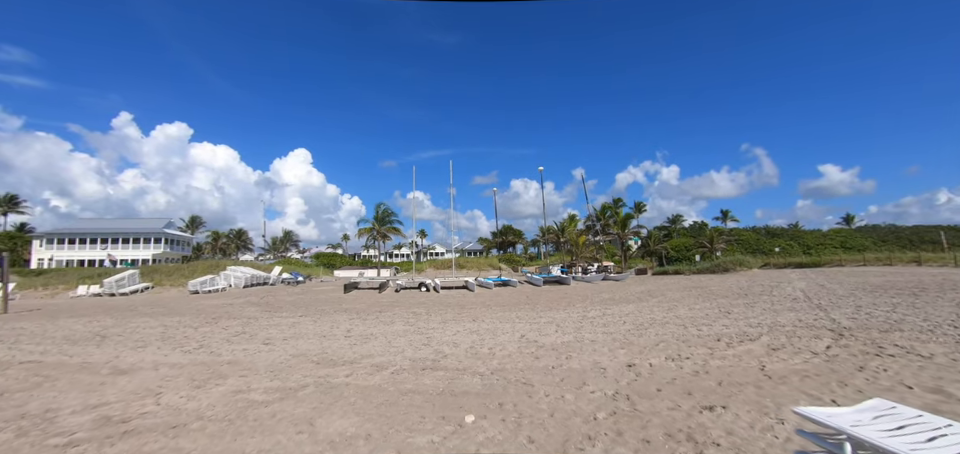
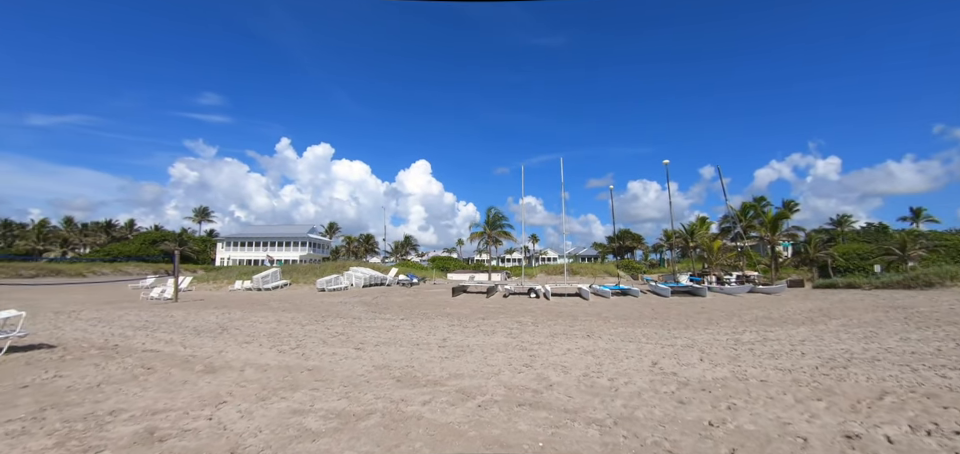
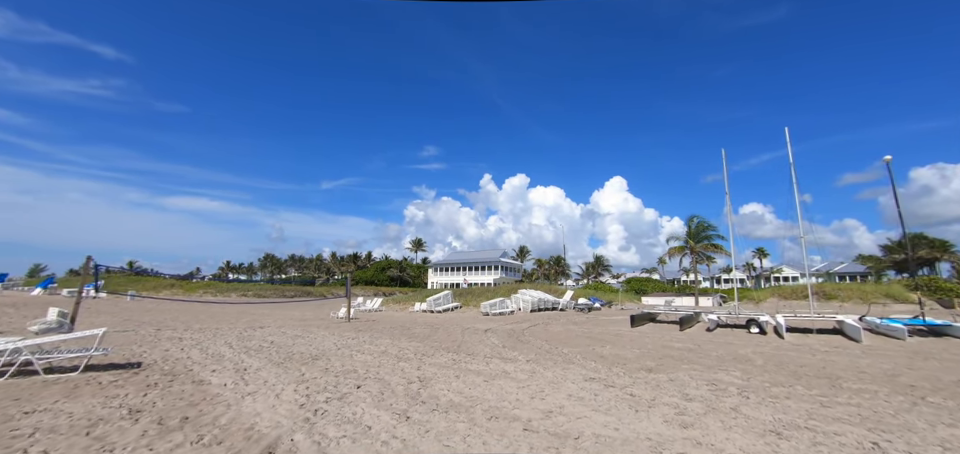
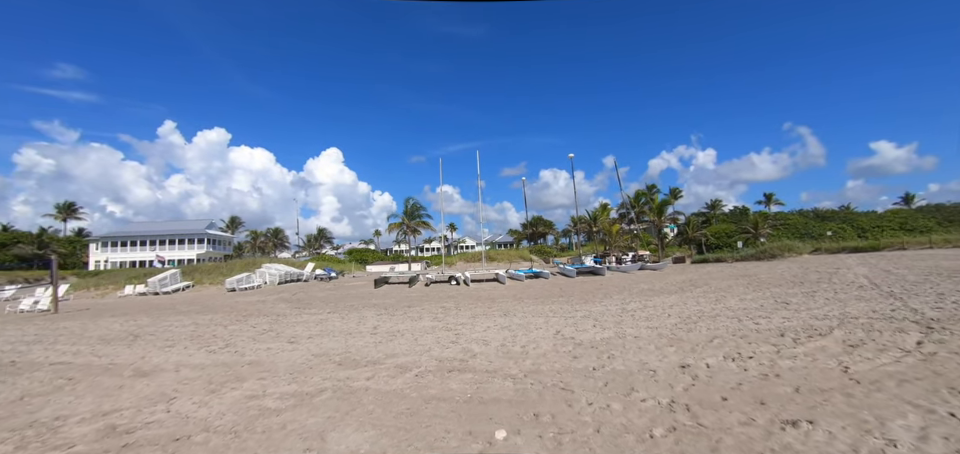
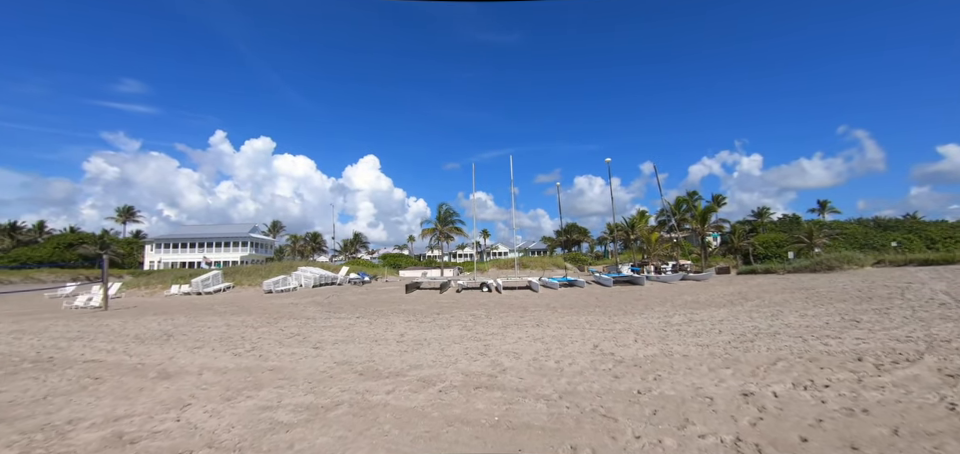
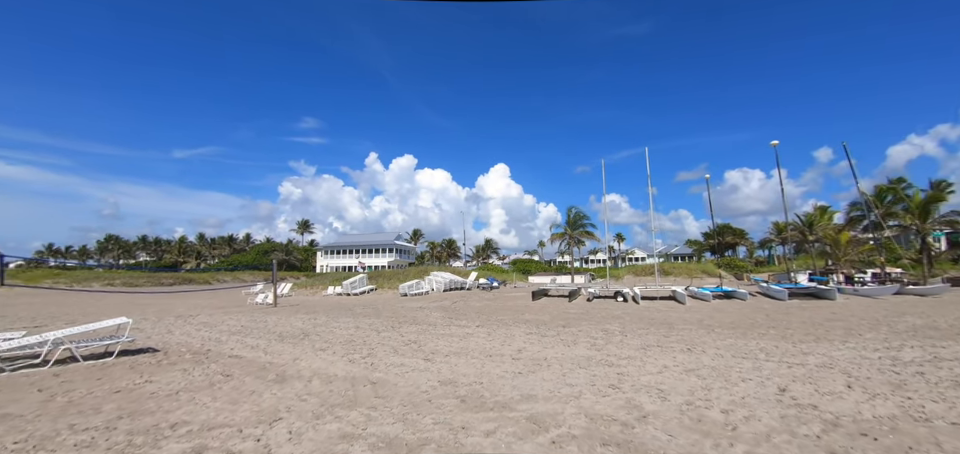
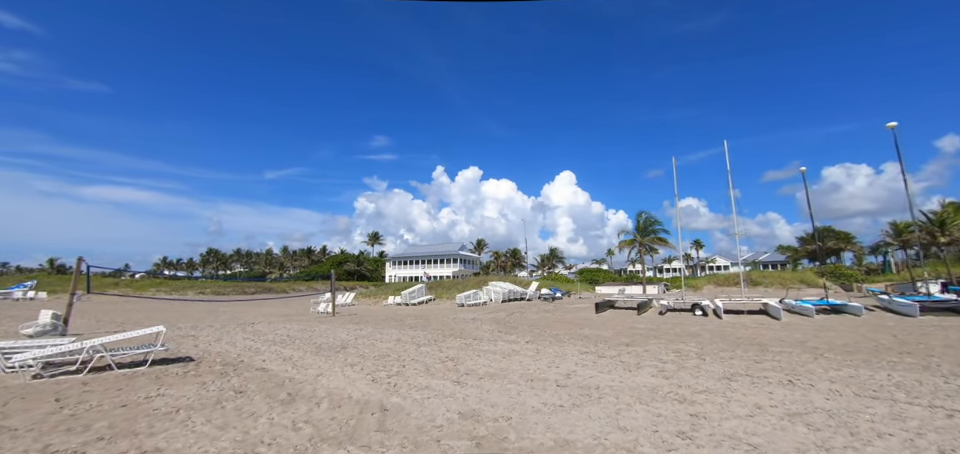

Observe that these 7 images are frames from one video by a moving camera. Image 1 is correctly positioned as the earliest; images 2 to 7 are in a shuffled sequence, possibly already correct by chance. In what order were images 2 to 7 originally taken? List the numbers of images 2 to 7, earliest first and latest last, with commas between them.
4, 5, 2, 6, 7, 3
